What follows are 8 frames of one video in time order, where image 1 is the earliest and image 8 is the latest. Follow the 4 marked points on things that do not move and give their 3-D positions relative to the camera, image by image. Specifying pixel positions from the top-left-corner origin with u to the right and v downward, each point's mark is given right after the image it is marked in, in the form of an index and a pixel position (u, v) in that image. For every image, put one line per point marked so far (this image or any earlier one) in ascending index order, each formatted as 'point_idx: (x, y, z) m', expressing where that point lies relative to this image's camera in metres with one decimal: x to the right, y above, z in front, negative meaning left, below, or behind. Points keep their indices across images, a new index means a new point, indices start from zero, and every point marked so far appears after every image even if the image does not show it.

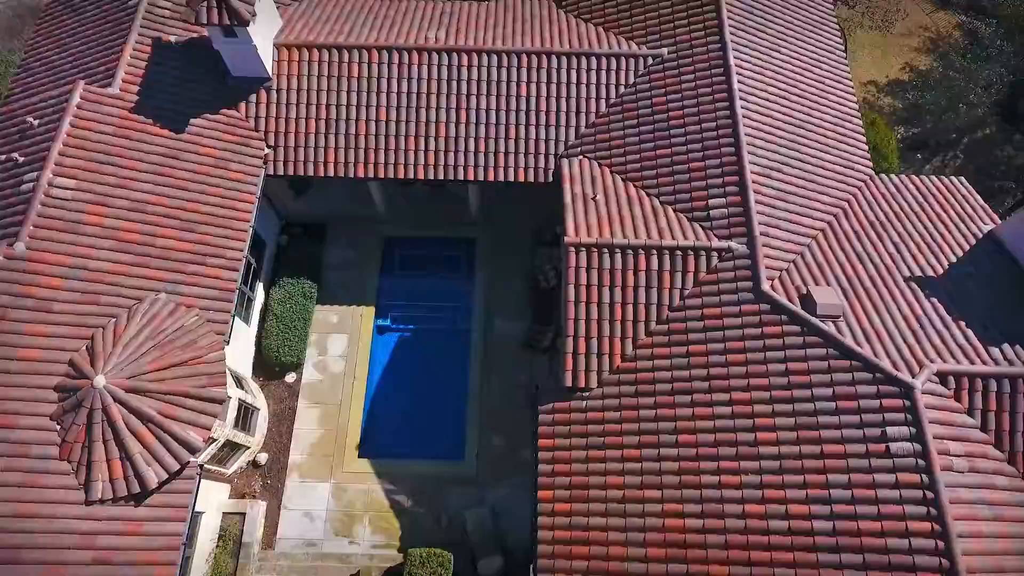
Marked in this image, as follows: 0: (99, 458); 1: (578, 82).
0: (-9.1, -3.8, +13.9) m
1: (+2.0, +6.2, +18.8) m
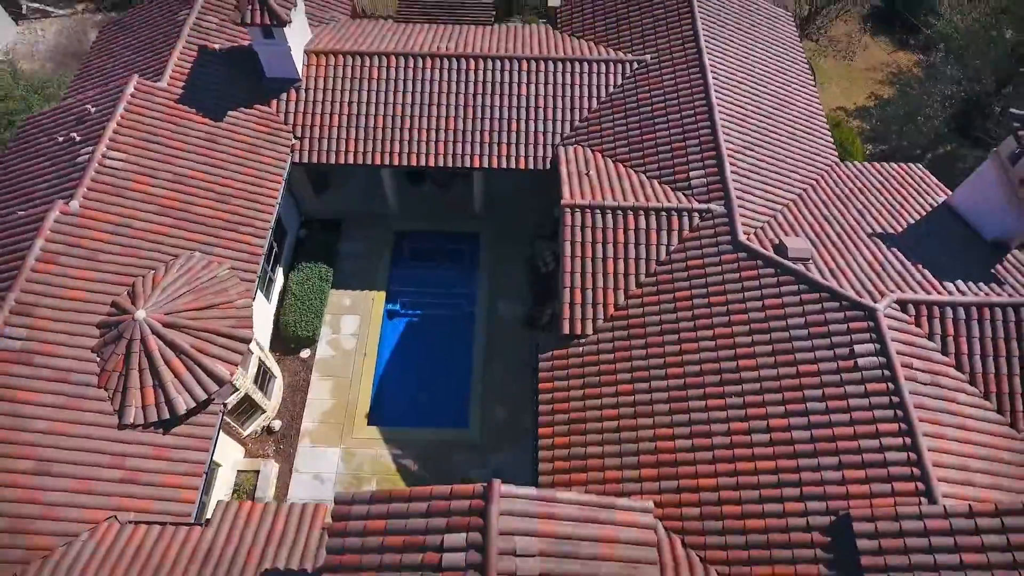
0: (-9.0, -2.3, +15.1) m
1: (+2.0, +7.0, +21.2) m
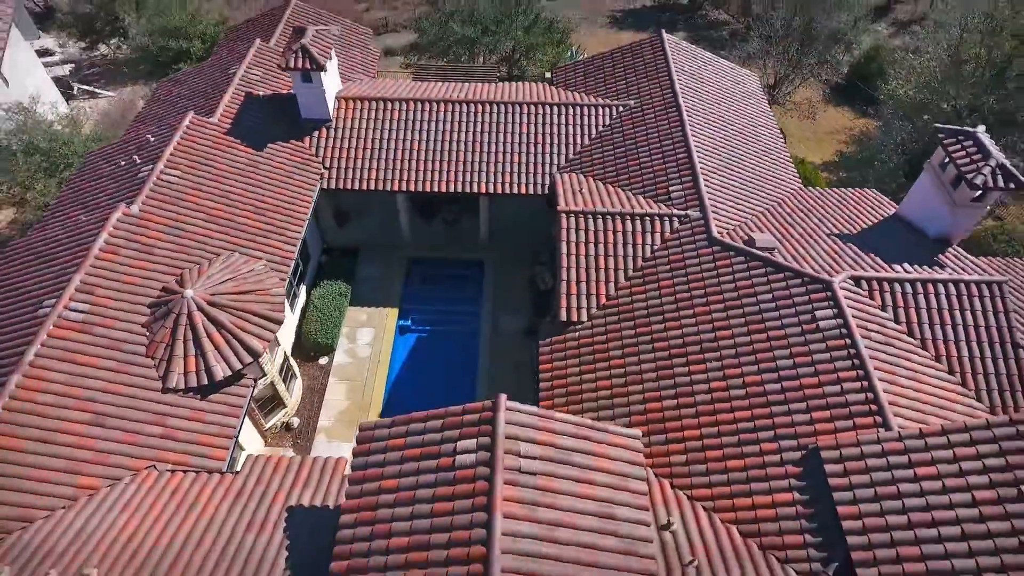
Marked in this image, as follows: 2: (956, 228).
0: (-8.9, -1.8, +16.9) m
1: (+2.1, +6.4, +24.5) m
2: (+13.3, +2.0, +18.9) m
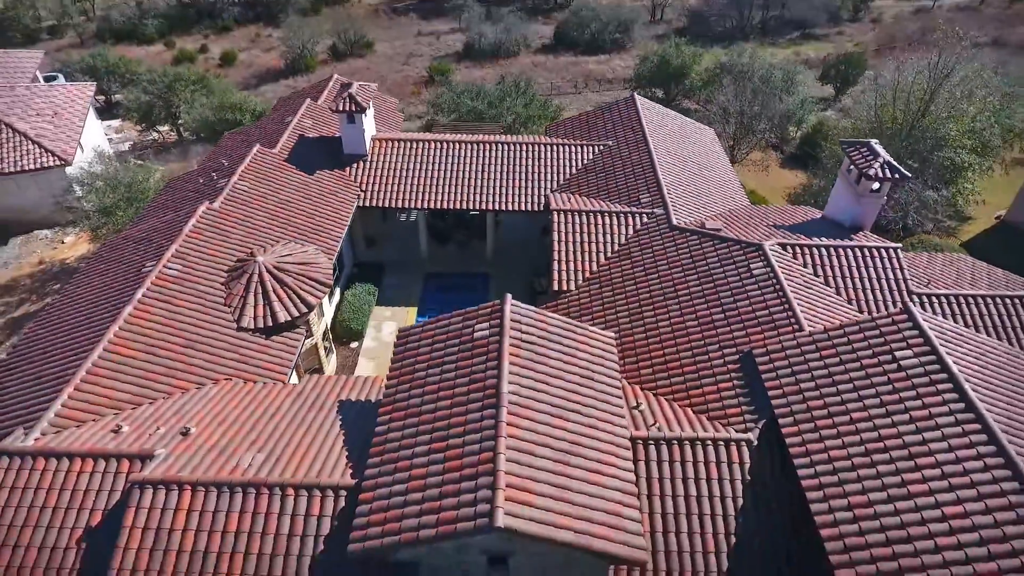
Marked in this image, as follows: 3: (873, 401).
0: (-8.8, -0.5, +21.3) m
1: (+2.2, +6.2, +30.2) m
2: (+13.4, +2.8, +23.9) m
3: (+9.0, -2.7, +15.7) m
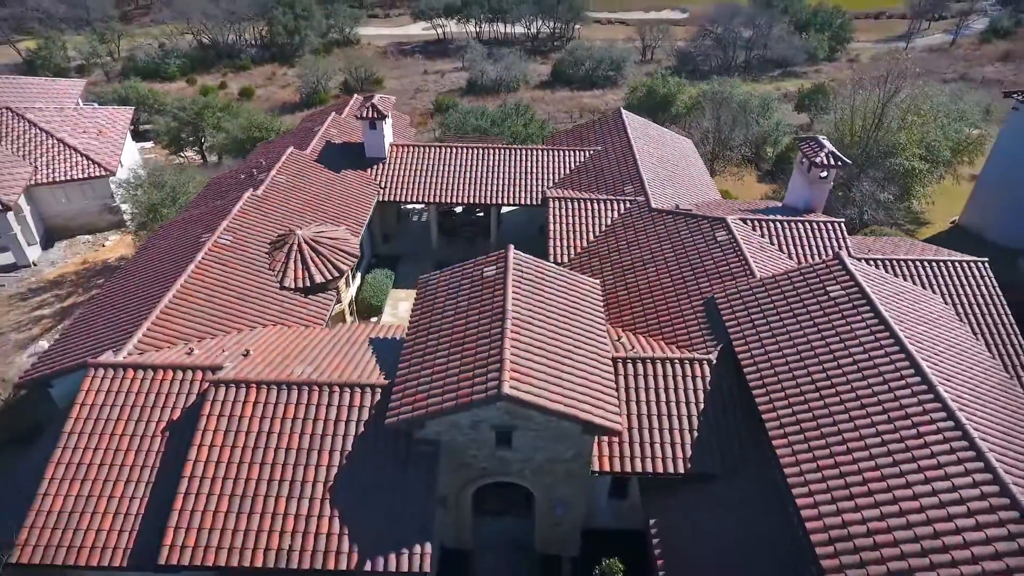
0: (-8.8, +0.8, +25.0) m
1: (+2.3, +6.9, +34.4) m
2: (+13.4, +3.9, +27.9) m
3: (+9.1, -1.0, +19.3) m
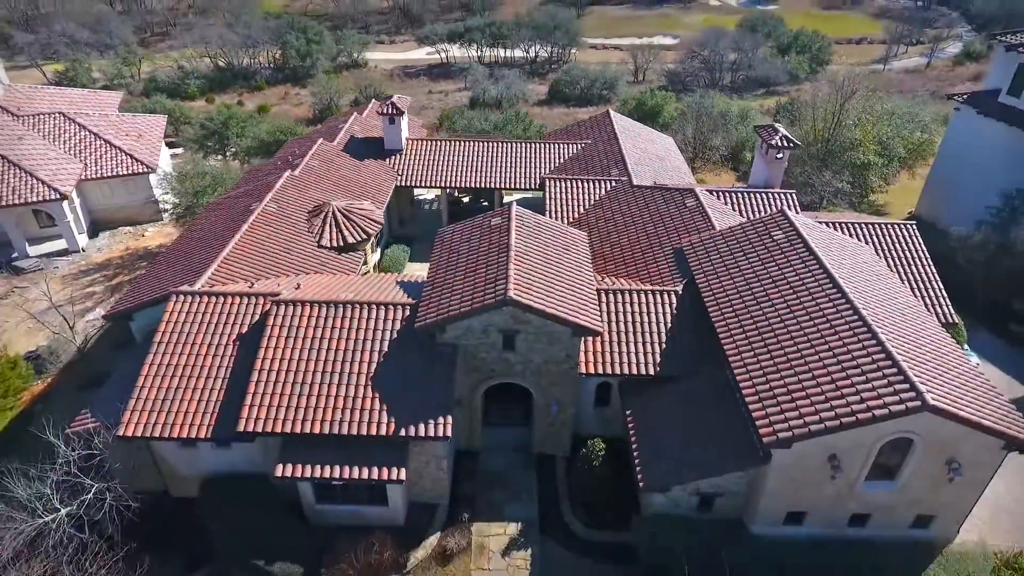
0: (-8.7, +2.7, +29.5) m
1: (+2.3, +8.4, +39.1) m
2: (+13.5, +5.7, +32.6) m
3: (+9.2, +1.1, +23.8) m
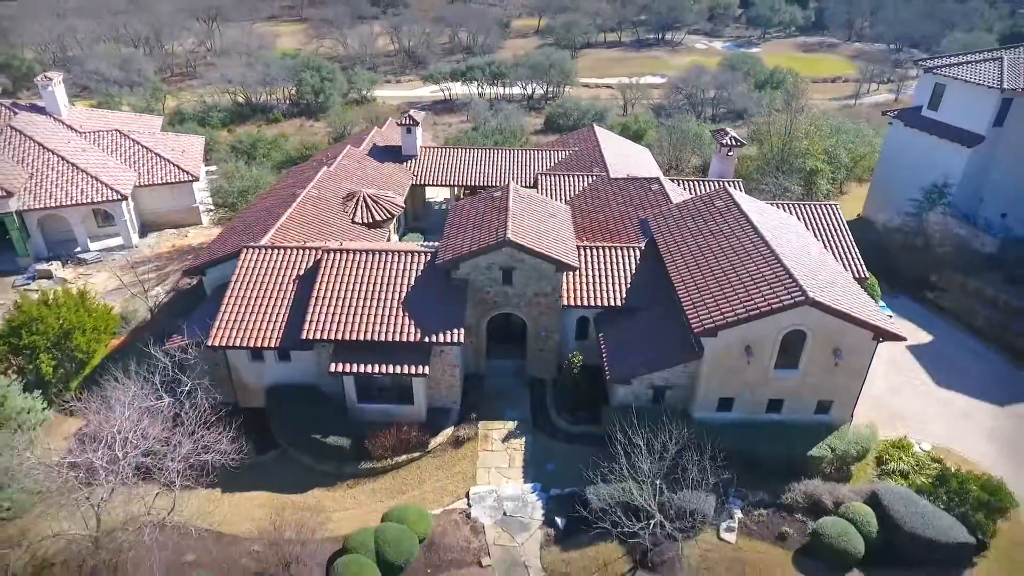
0: (-8.8, +4.4, +36.1) m
1: (+2.2, +9.5, +46.1) m
2: (+13.4, +7.3, +39.3) m
3: (+9.1, +3.2, +30.3) m
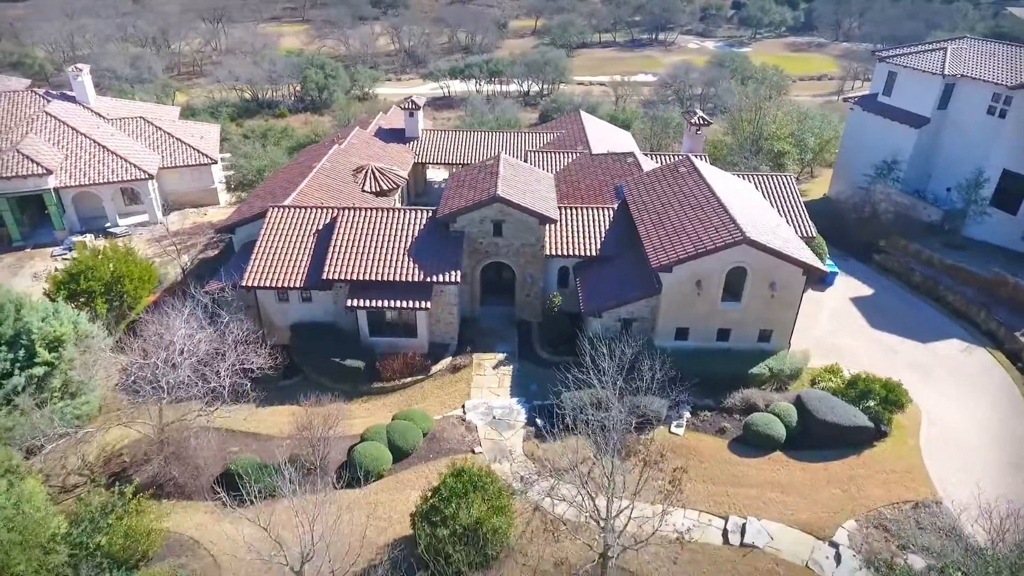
0: (-9.3, +6.9, +40.7) m
1: (+1.7, +11.9, +50.7) m
2: (+12.9, +9.7, +44.0) m
3: (+8.6, +5.7, +34.9) m
